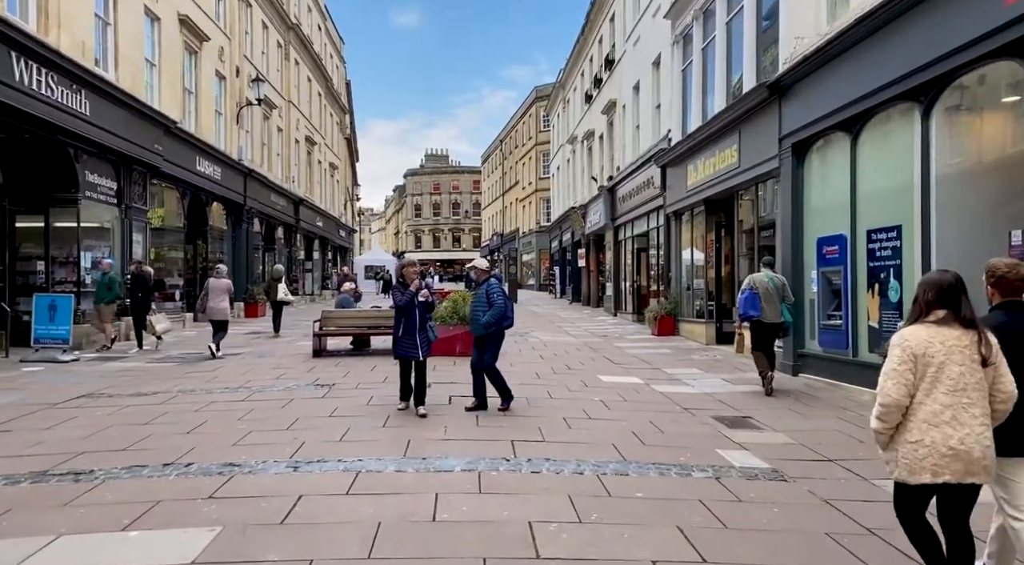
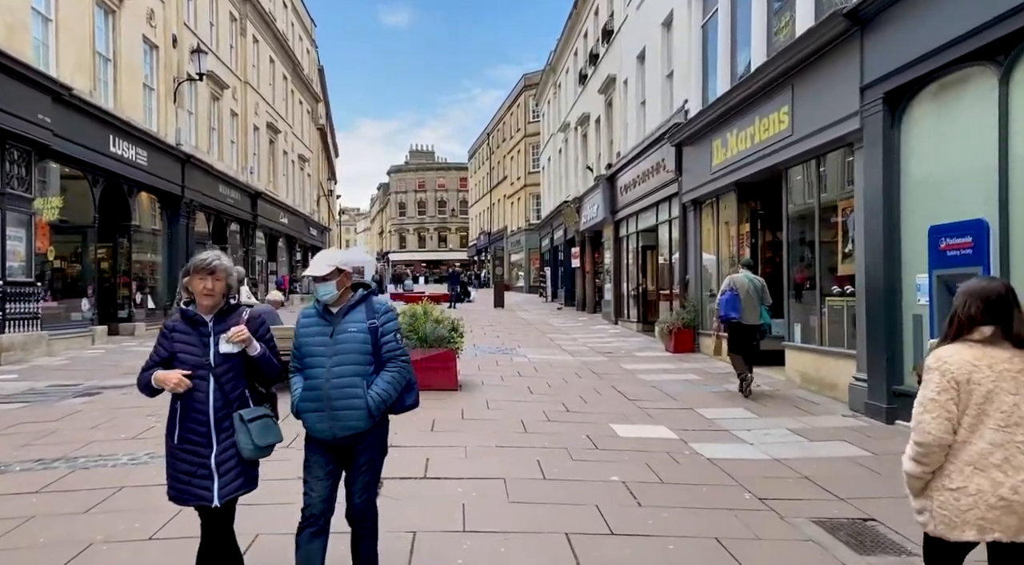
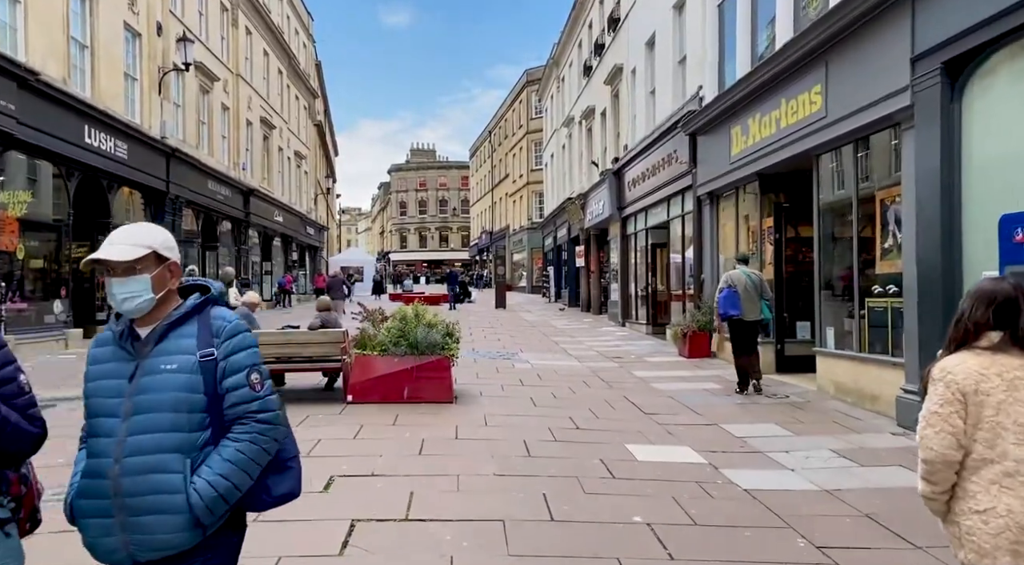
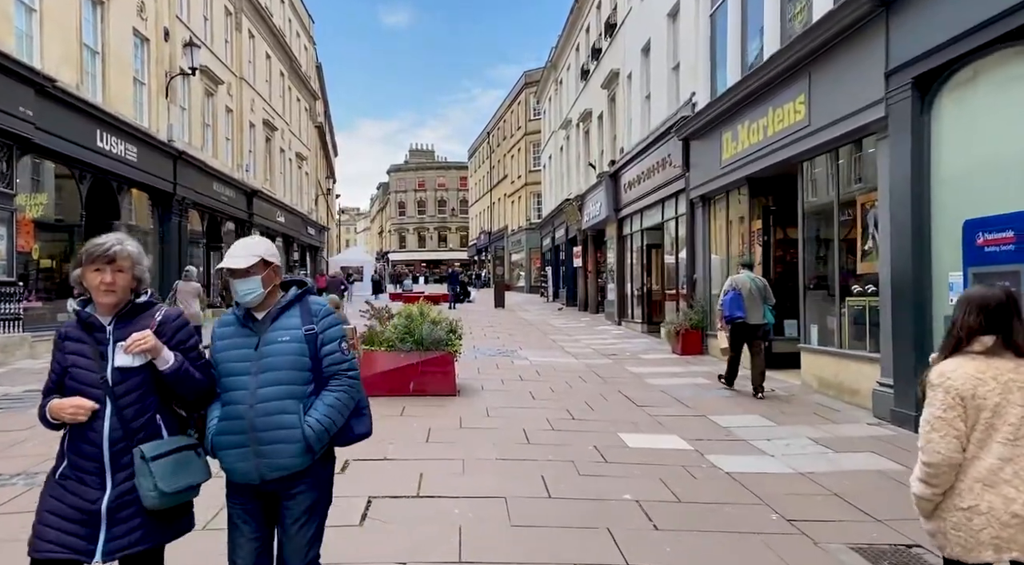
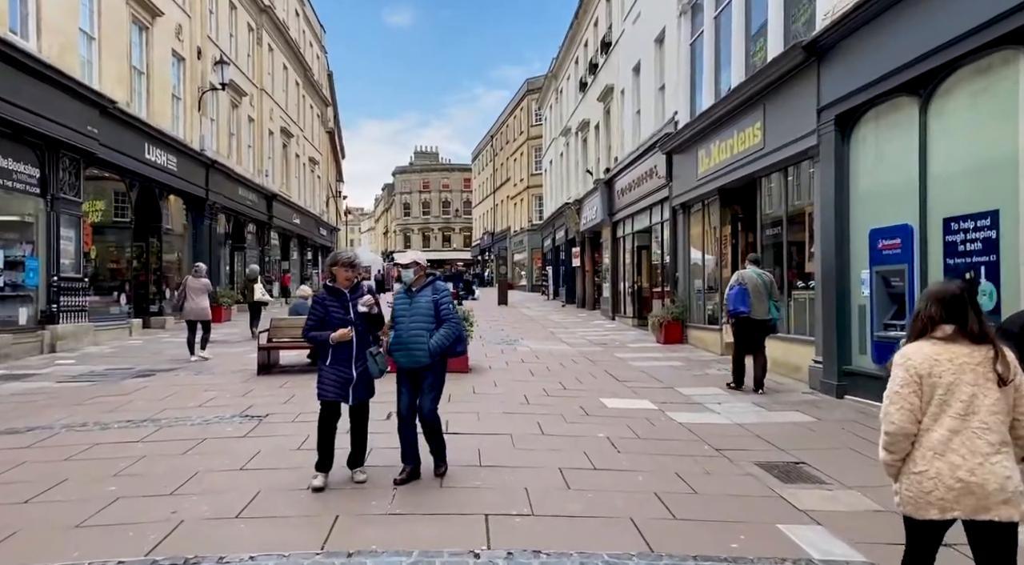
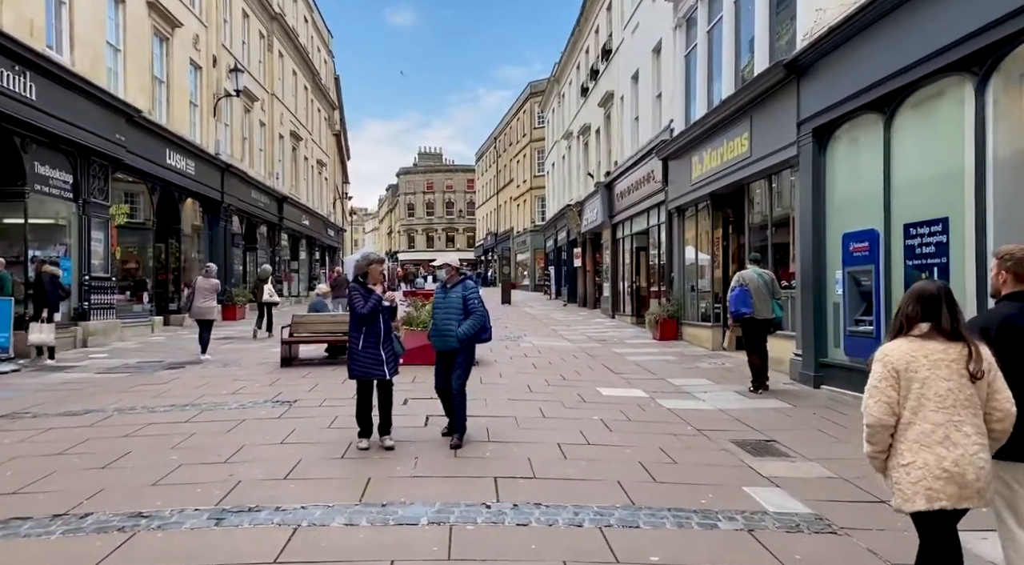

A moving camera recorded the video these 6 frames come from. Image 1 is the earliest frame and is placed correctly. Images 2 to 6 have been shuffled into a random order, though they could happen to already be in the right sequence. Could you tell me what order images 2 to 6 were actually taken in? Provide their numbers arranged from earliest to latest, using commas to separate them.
6, 5, 2, 4, 3
